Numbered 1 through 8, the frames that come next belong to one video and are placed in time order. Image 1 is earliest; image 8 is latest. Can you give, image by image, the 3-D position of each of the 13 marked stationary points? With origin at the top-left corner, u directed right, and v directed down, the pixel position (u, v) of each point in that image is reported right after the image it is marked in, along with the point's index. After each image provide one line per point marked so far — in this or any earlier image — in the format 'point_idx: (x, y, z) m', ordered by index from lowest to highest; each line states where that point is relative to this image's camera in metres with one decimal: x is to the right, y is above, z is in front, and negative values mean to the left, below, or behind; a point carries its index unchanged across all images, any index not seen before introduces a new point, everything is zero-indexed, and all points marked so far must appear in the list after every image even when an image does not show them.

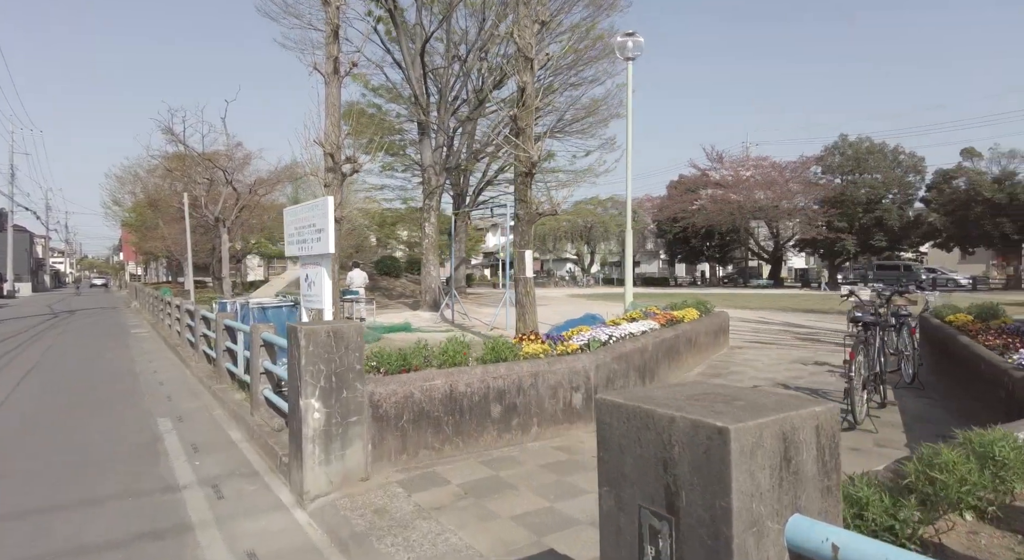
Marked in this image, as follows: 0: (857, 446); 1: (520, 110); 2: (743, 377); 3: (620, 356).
0: (+2.7, -1.3, +4.8) m
1: (+0.2, +2.7, +9.7) m
2: (+3.0, -1.2, +8.0) m
3: (+1.0, -0.7, +5.8) m
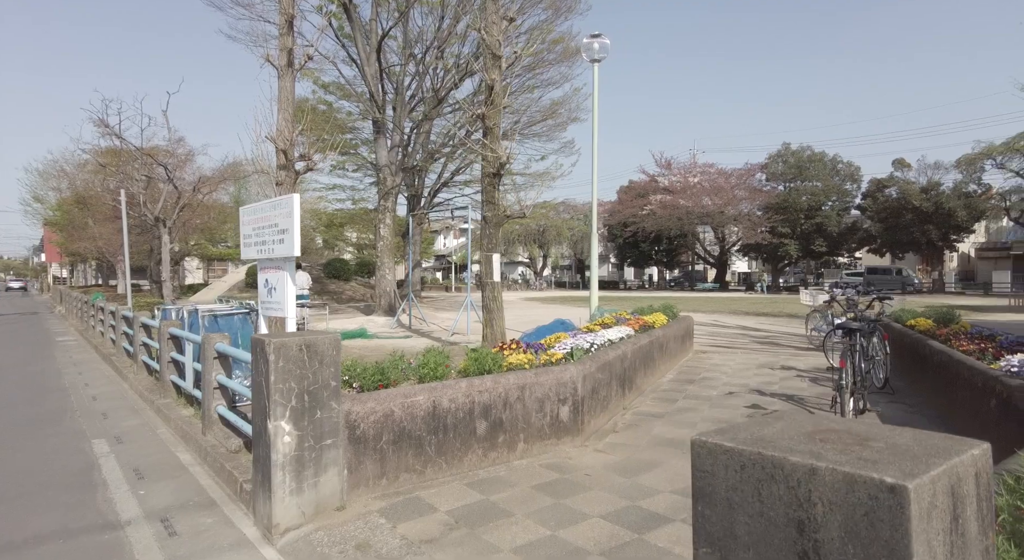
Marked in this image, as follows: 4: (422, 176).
0: (+2.6, -1.3, +4.7) m
1: (-0.3, +2.6, +9.3) m
2: (+2.6, -1.3, +7.9) m
3: (+0.8, -0.8, +5.5) m
4: (-2.9, +3.3, +19.8) m
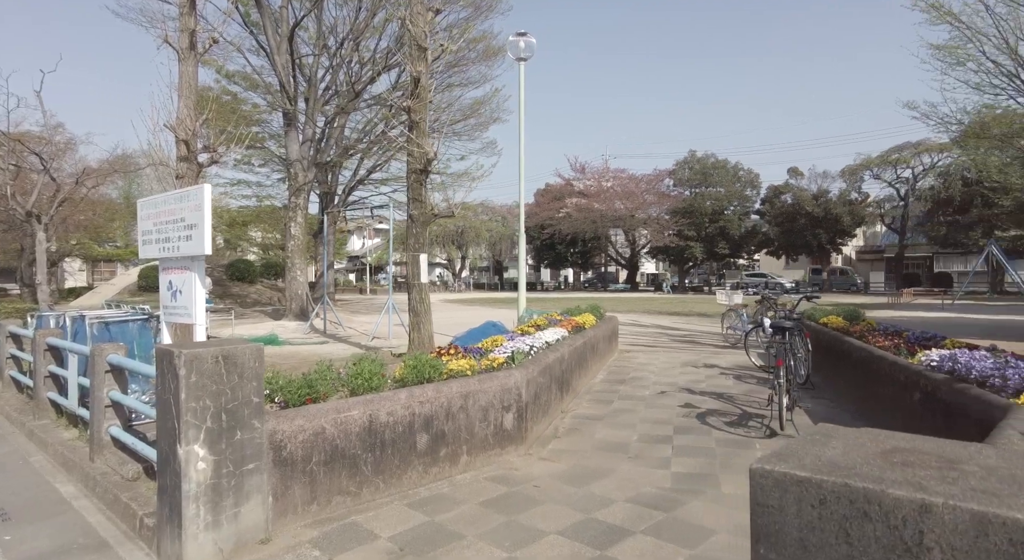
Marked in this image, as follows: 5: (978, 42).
0: (+2.2, -1.3, +4.8) m
1: (-1.4, +2.6, +8.9) m
2: (+1.7, -1.3, +7.9) m
3: (+0.3, -0.8, +5.3) m
4: (-5.4, +3.3, +18.9) m
5: (+10.1, +5.1, +13.5) m
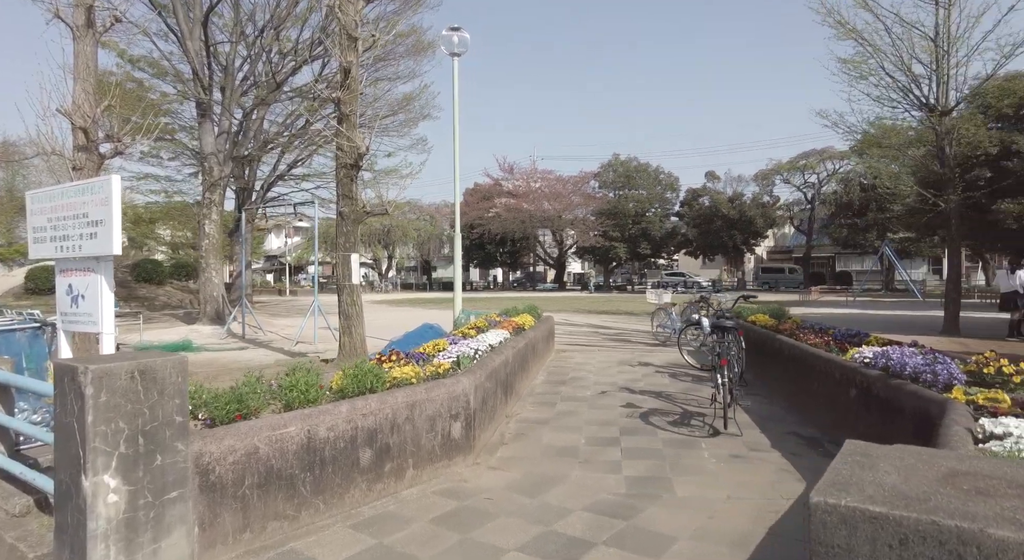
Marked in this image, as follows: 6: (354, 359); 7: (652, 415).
0: (+1.7, -1.3, +4.8) m
1: (-2.3, +2.6, +8.5) m
2: (+0.9, -1.3, +7.9) m
3: (-0.2, -0.8, +5.1) m
4: (-7.5, +3.3, +17.9) m
5: (+8.5, +5.2, +14.4) m
6: (-2.3, -1.1, +8.9) m
7: (+1.3, -1.3, +6.0) m
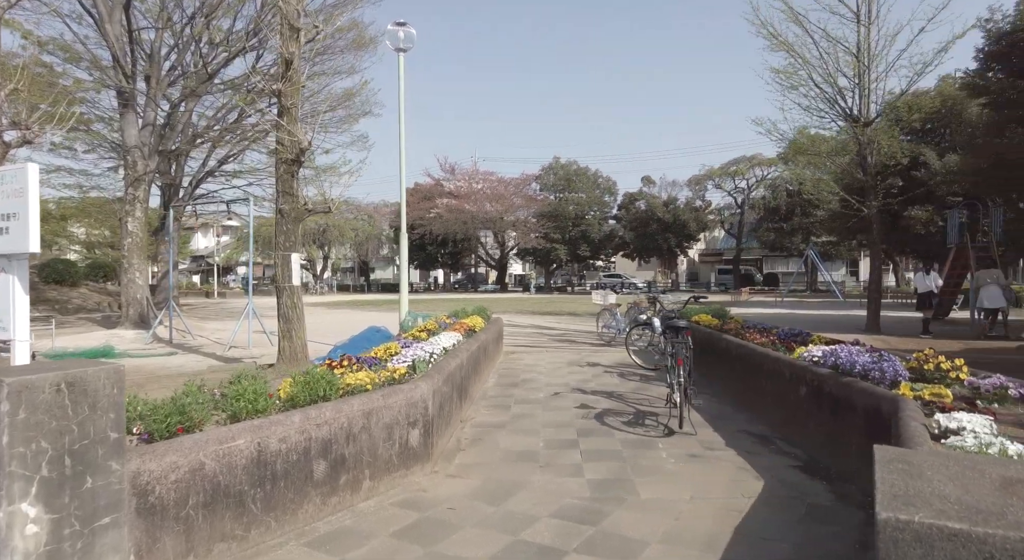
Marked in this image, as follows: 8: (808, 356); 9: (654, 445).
0: (+1.4, -1.4, +4.8) m
1: (-3.0, +2.6, +8.1) m
2: (+0.3, -1.3, +7.8) m
3: (-0.5, -0.8, +5.0) m
4: (-9.1, +3.2, +17.0) m
5: (+7.2, +5.1, +15.1) m
6: (-3.0, -1.2, +8.5) m
7: (+0.9, -1.3, +6.0) m
8: (+2.5, -0.6, +5.2) m
9: (+1.1, -1.3, +5.0) m
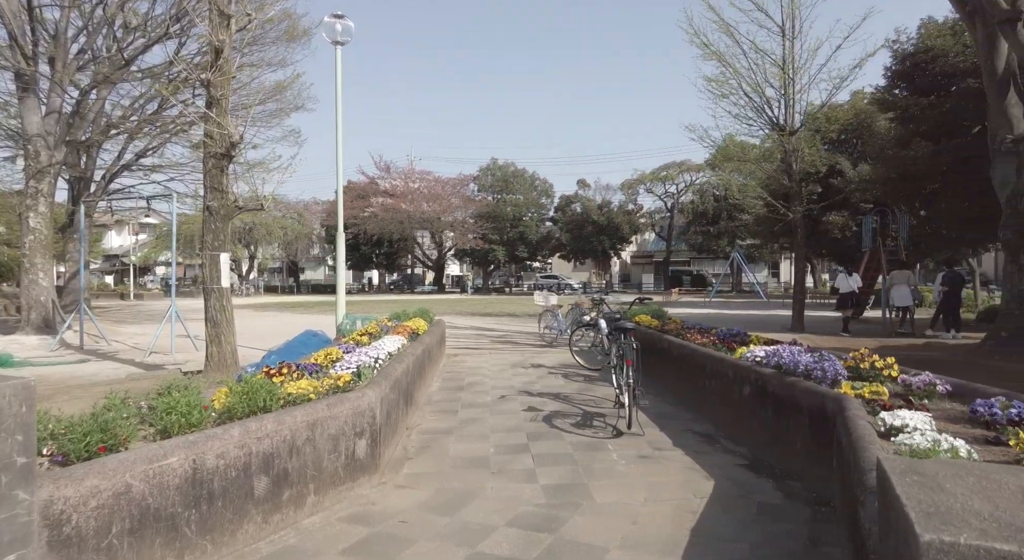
0: (+1.0, -1.4, +4.9) m
1: (-3.7, +2.5, +7.7) m
2: (-0.4, -1.3, +7.7) m
3: (-0.9, -0.8, +4.8) m
4: (-10.7, +3.2, +15.8) m
5: (+5.7, +5.1, +15.6) m
6: (-3.7, -1.2, +8.1) m
7: (+0.4, -1.3, +5.9) m
8: (+2.1, -0.7, +5.3) m
9: (+0.7, -1.4, +5.0) m
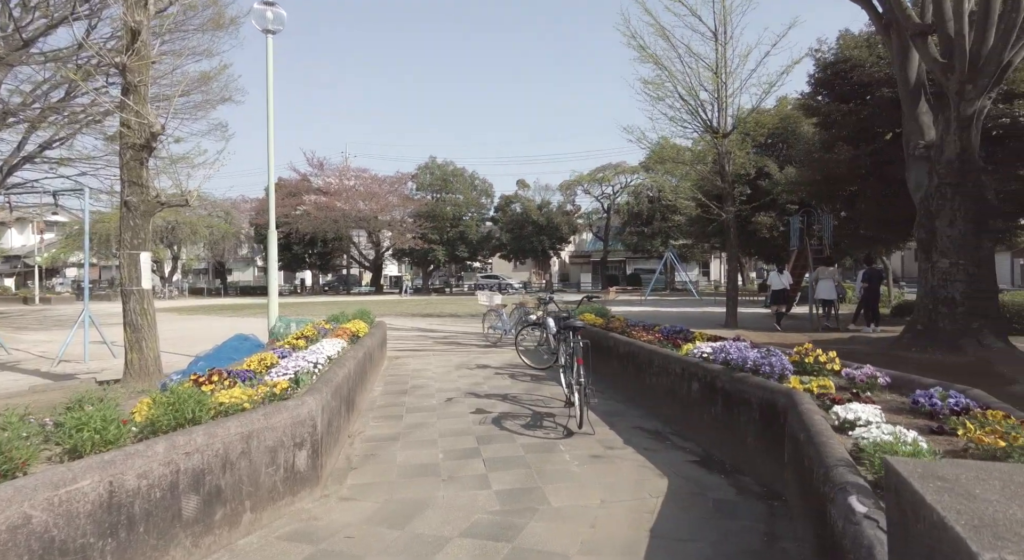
0: (+0.6, -1.3, +4.8) m
1: (-4.4, +2.5, +7.1) m
2: (-1.1, -1.3, +7.4) m
3: (-1.3, -0.8, +4.5) m
4: (-12.2, +3.1, +14.5) m
5: (+4.2, +5.2, +16.0) m
6: (-4.4, -1.2, +7.5) m
7: (-0.1, -1.3, +5.8) m
8: (+1.6, -0.6, +5.4) m
9: (+0.3, -1.3, +4.9) m
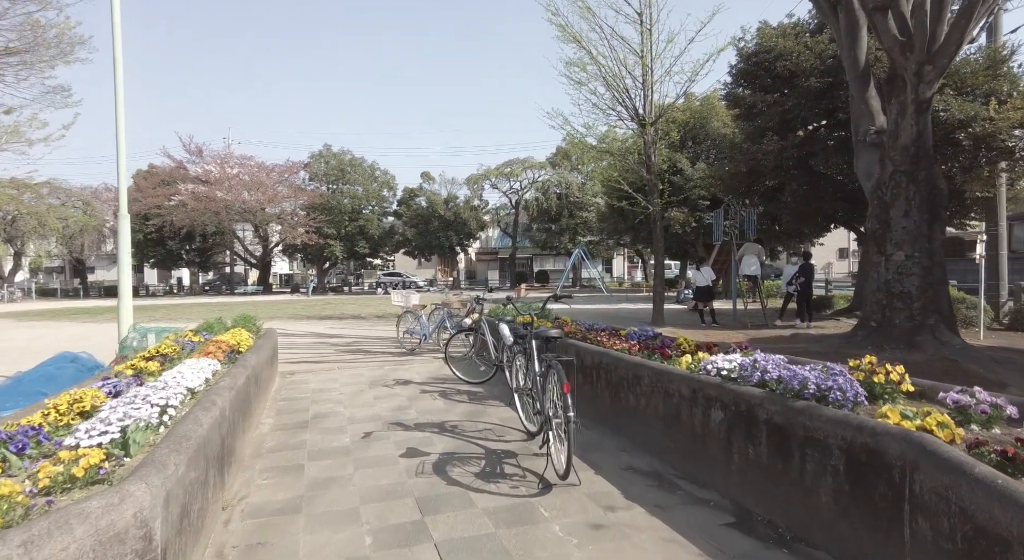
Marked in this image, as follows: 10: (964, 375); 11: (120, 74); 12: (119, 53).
0: (+0.4, -1.3, +3.3) m
1: (-4.9, +2.6, +4.8) m
2: (-1.7, -1.3, +5.7) m
3: (-1.4, -0.8, +2.8) m
4: (-13.8, +3.1, +10.8) m
5: (+2.1, +5.3, +14.9) m
6: (-5.0, -1.2, +5.2) m
7: (-0.4, -1.3, +4.2) m
8: (+1.3, -0.6, +4.1) m
9: (+0.1, -1.3, +3.4) m
10: (+5.4, -1.1, +7.3) m
11: (-5.4, +2.9, +8.5) m
12: (-5.3, +3.2, +8.5) m
